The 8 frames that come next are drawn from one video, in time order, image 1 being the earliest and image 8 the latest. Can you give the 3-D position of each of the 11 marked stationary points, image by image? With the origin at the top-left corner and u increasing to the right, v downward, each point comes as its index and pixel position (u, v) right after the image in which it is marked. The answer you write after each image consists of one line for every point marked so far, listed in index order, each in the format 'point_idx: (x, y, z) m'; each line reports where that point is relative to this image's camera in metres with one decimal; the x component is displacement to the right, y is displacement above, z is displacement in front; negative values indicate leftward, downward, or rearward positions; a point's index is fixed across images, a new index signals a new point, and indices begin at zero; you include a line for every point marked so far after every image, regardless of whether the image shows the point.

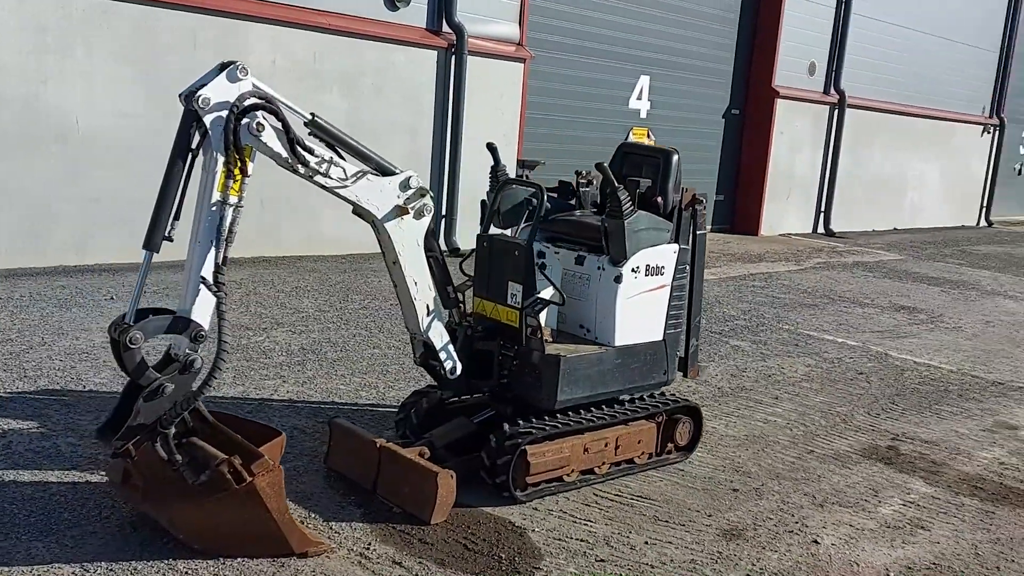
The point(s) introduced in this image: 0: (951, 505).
0: (+2.1, -1.0, +4.7) m
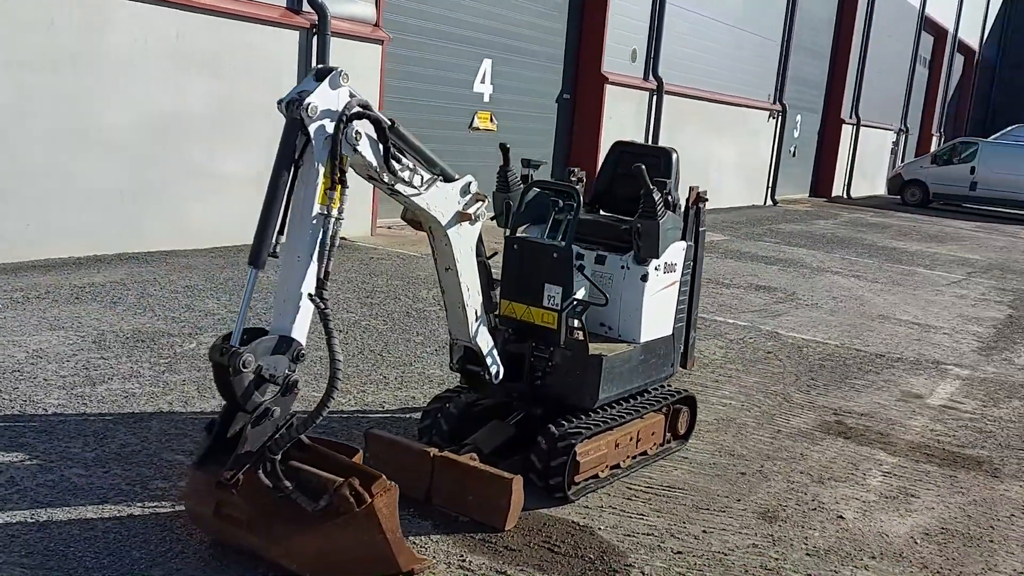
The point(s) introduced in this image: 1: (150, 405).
0: (+2.2, -1.0, +5.2) m
1: (-1.8, -0.6, +5.1) m
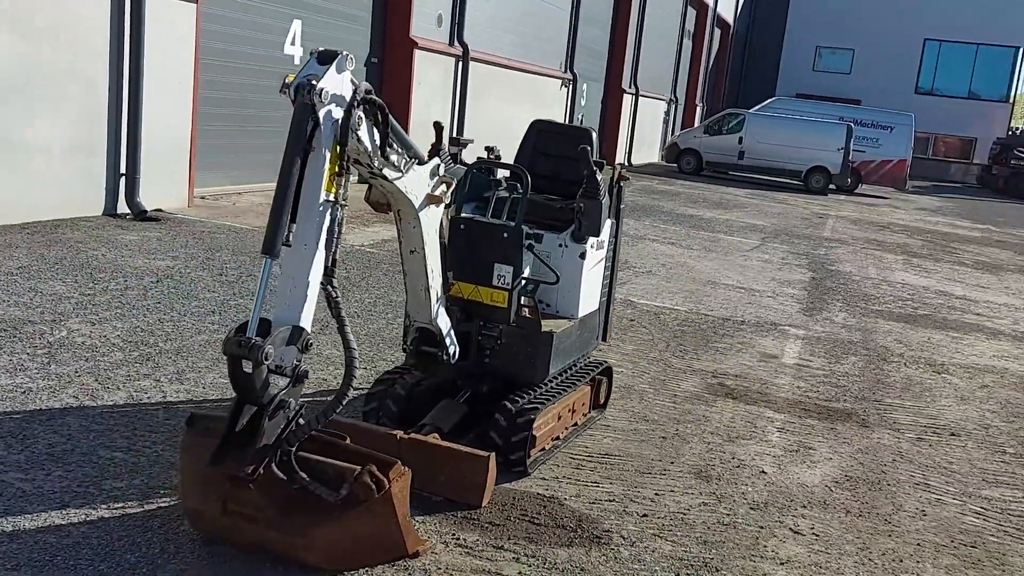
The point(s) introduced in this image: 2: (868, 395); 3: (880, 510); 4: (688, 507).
0: (+1.7, -0.8, +5.8) m
1: (-2.2, -0.5, +4.7) m
2: (+2.4, -0.7, +6.7) m
3: (+1.7, -1.0, +4.5) m
4: (+0.8, -0.9, +4.2) m
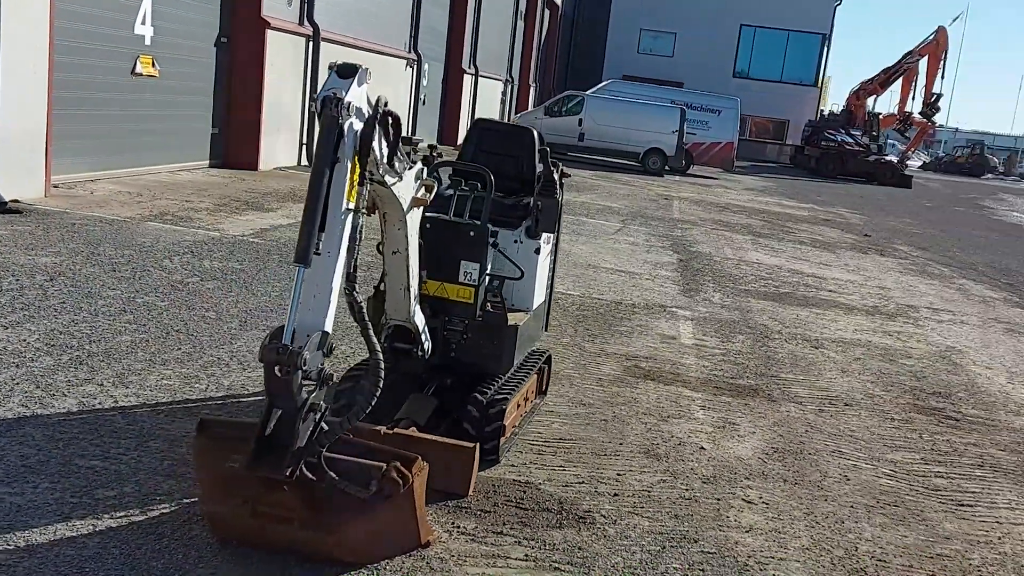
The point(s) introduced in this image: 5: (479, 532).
0: (+1.3, -0.7, +6.2) m
1: (-2.3, -0.5, +4.6) m
2: (+1.9, -0.6, +7.3) m
3: (+1.5, -0.9, +5.0) m
4: (+0.6, -0.9, +4.6) m
5: (-0.1, -0.9, +3.8) m
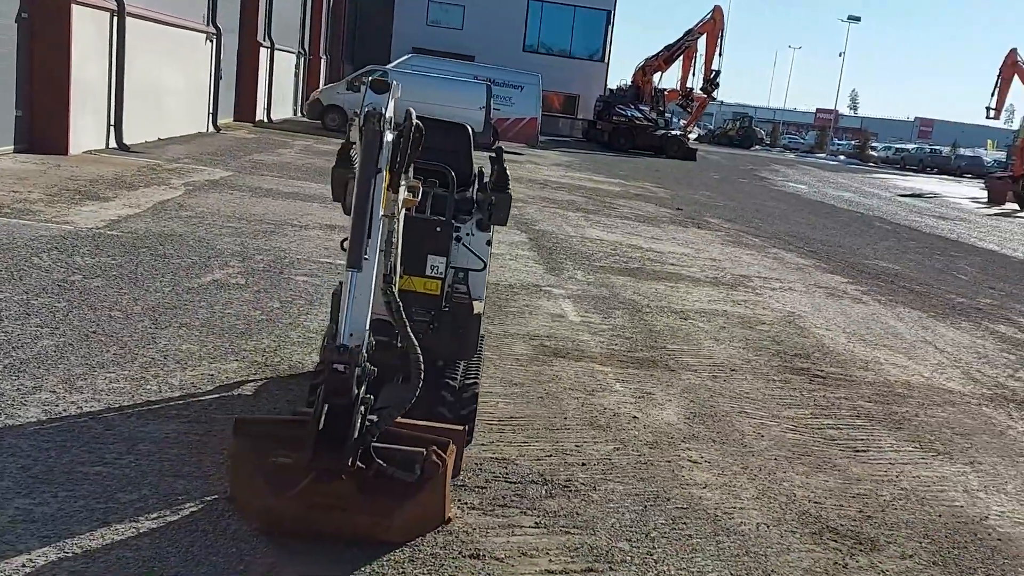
0: (+0.8, -0.6, +6.8) m
1: (-2.4, -0.6, +4.5) m
2: (+1.1, -0.4, +8.0) m
3: (+1.2, -0.8, +5.6) m
4: (+0.5, -0.8, +5.1) m
5: (-0.1, -0.9, +4.1) m
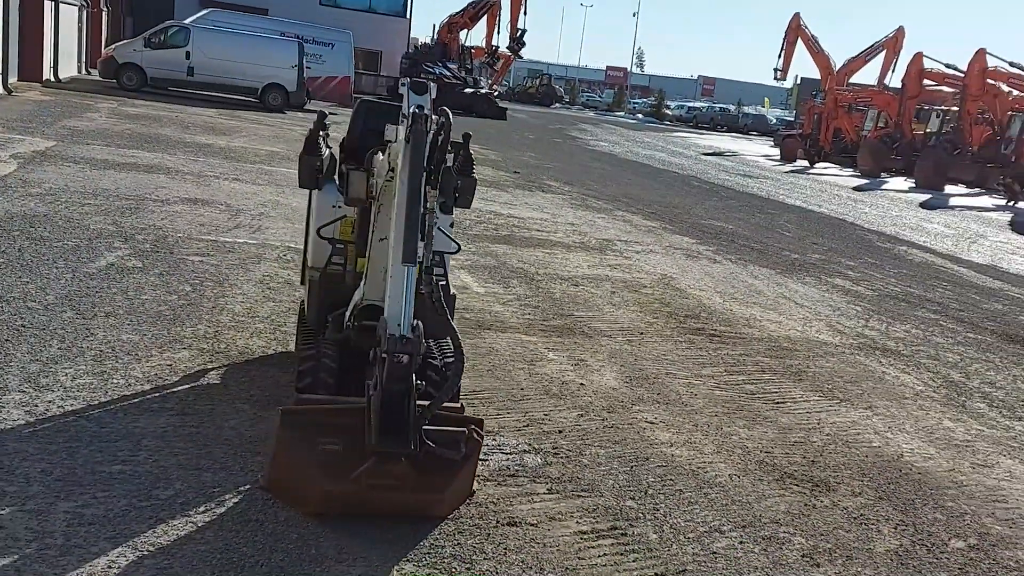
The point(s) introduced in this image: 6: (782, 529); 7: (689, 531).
0: (+0.3, -0.4, +7.2) m
1: (-2.4, -0.6, +4.3) m
2: (+0.4, -0.2, +8.4) m
3: (+1.0, -0.7, +6.1) m
4: (+0.3, -0.7, +5.4) m
5: (-0.1, -0.8, +4.4) m
6: (+1.1, -1.0, +4.2) m
7: (+0.7, -1.0, +4.1) m
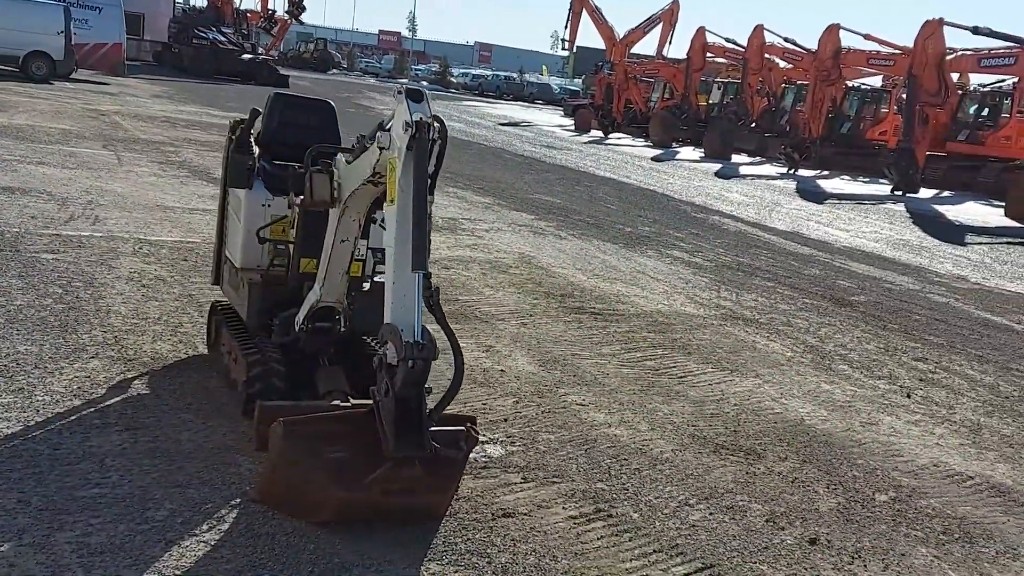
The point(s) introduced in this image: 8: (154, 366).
0: (-0.4, -0.3, +7.4) m
1: (-2.5, -0.7, +4.0) m
2: (-0.5, -0.1, +8.5) m
3: (+0.5, -0.6, +6.4) m
4: (0.0, -0.7, +5.6) m
5: (-0.2, -0.8, +4.6) m
6: (+1.0, -1.0, +4.6) m
7: (+0.7, -1.0, +4.4) m
8: (-2.0, -0.4, +5.6) m
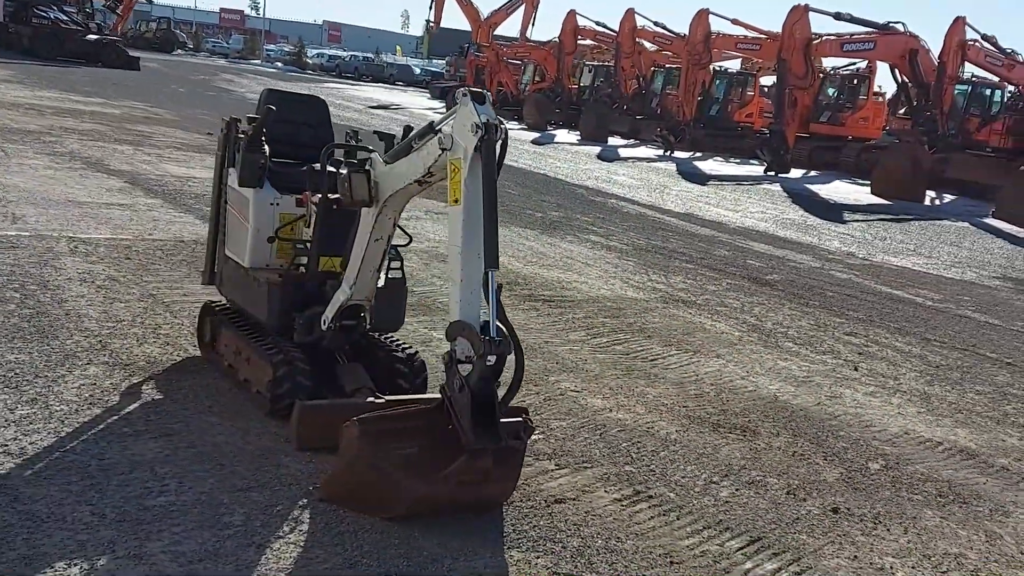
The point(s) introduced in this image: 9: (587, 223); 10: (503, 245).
0: (-0.6, -0.2, +7.5) m
1: (-2.2, -0.8, +3.8) m
2: (-0.9, 0.0, +8.6) m
3: (+0.4, -0.5, +6.7) m
4: (0.0, -0.6, +5.8) m
5: (0.0, -0.8, +4.7) m
6: (+1.2, -0.9, +4.9) m
7: (+0.8, -0.9, +4.7) m
8: (-2.0, -0.5, +5.5) m
9: (+1.3, +1.1, +16.7) m
10: (-0.1, +0.5, +12.4) m
